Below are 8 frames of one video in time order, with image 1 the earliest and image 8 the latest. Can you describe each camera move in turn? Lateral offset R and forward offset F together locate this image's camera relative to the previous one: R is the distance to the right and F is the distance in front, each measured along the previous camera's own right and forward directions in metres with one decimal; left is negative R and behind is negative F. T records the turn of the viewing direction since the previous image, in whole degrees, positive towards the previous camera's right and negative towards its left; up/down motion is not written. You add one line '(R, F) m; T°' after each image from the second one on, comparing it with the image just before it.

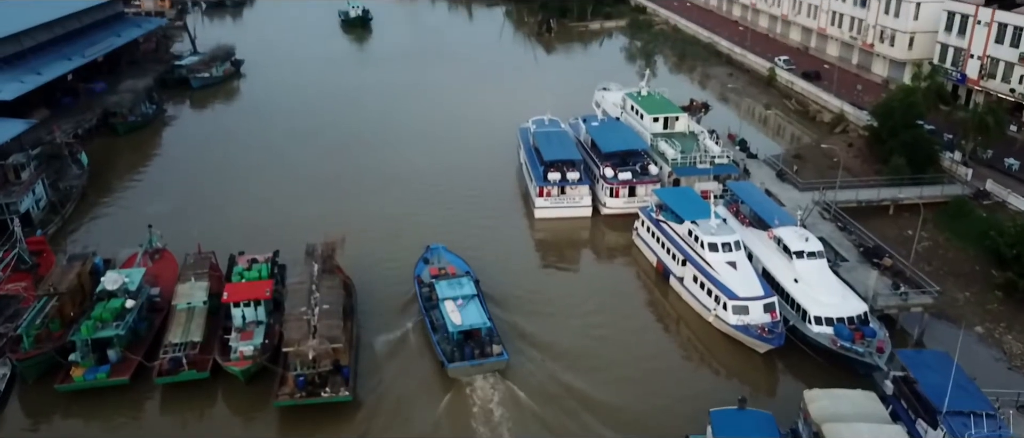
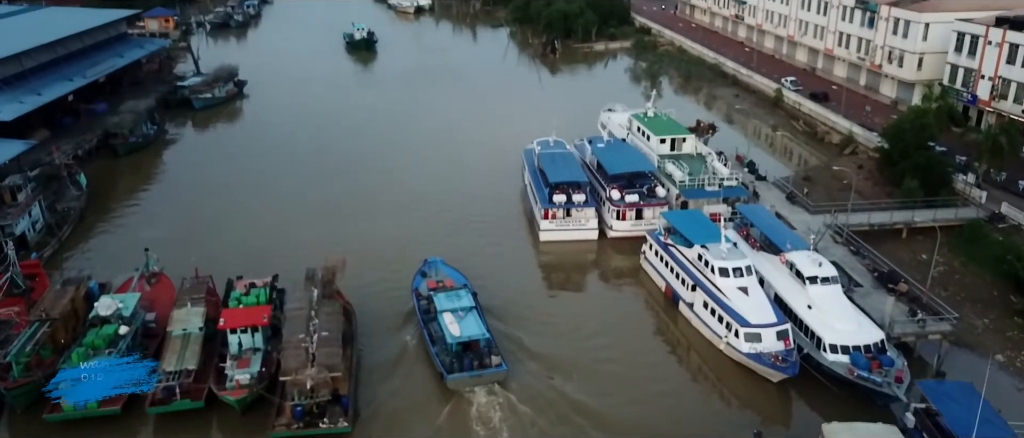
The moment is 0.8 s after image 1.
(0.0, +0.3) m; 0°
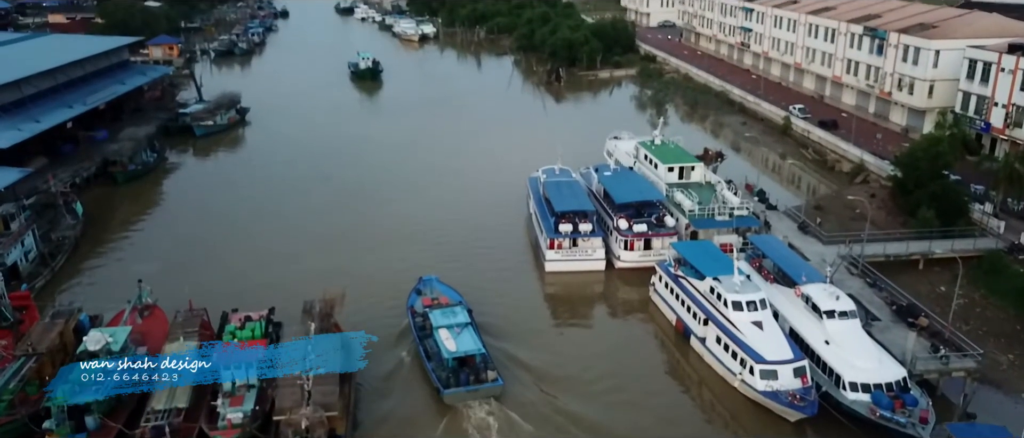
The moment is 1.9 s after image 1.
(0.0, +0.4) m; 0°
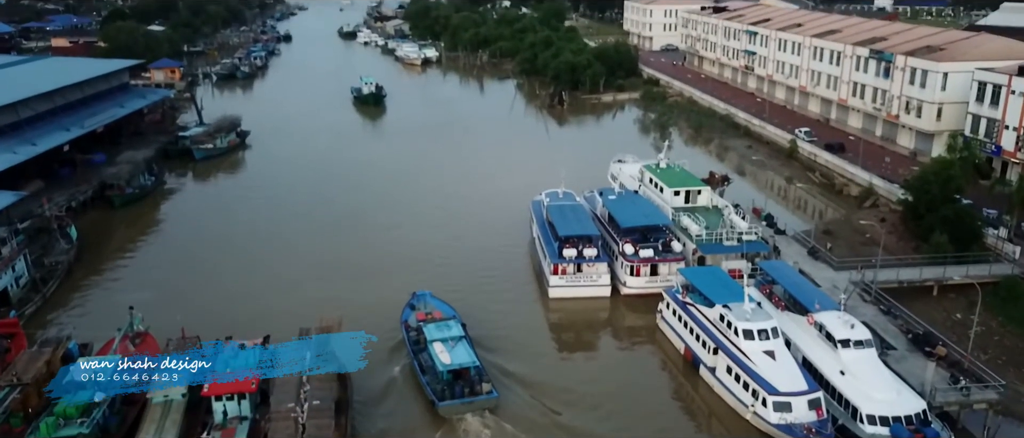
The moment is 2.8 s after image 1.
(0.0, +0.4) m; 0°
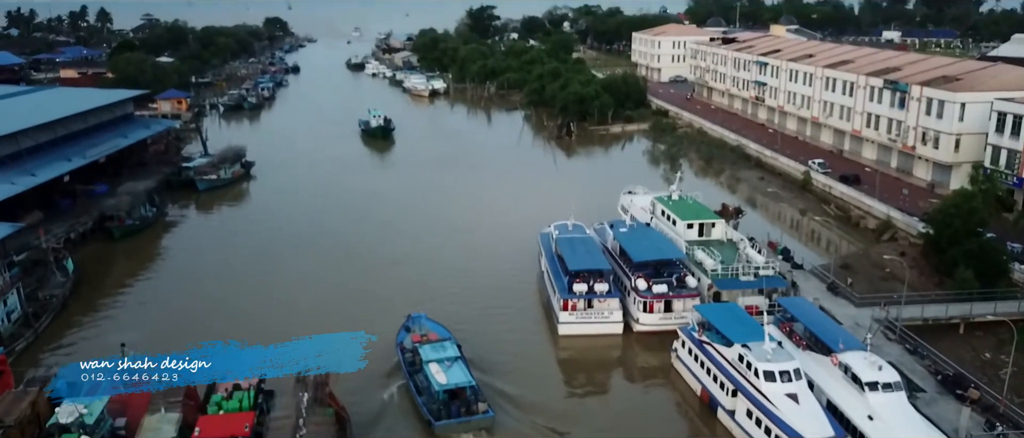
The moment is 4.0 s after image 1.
(0.0, +0.5) m; -1°
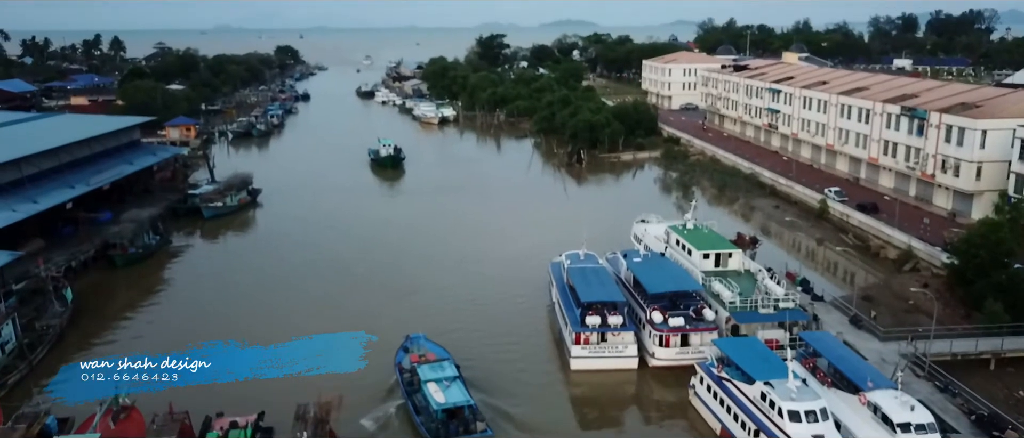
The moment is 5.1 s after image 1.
(0.0, +0.5) m; -1°
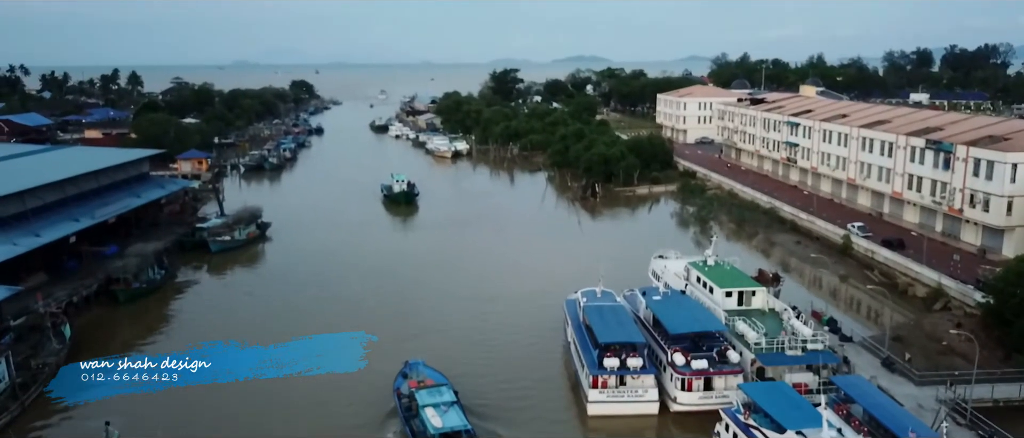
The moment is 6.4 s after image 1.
(0.0, +0.6) m; -1°
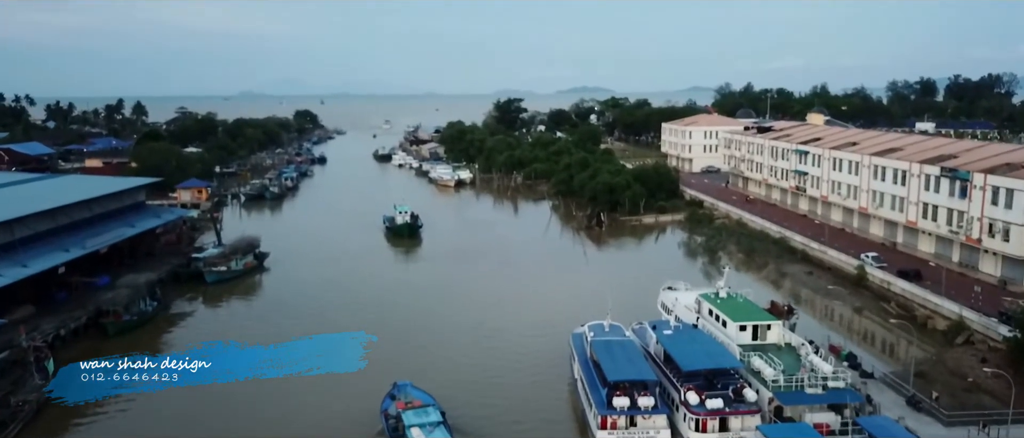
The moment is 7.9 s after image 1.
(0.0, +0.6) m; 0°
